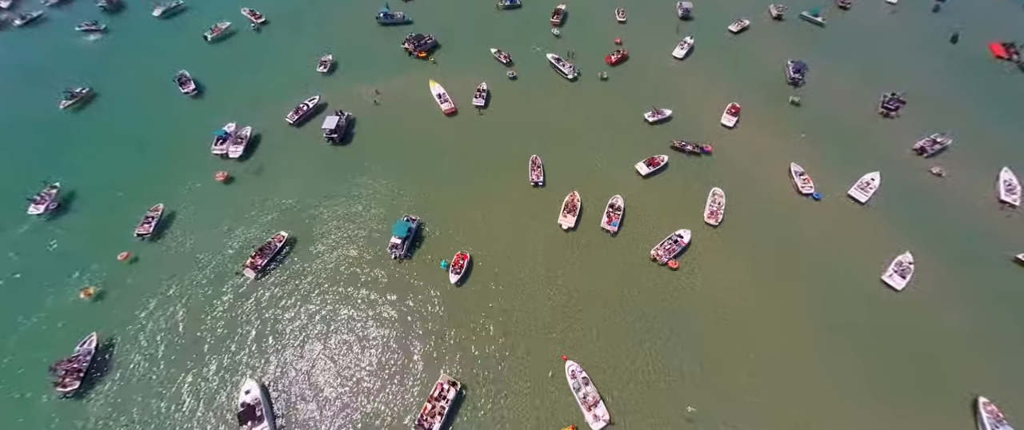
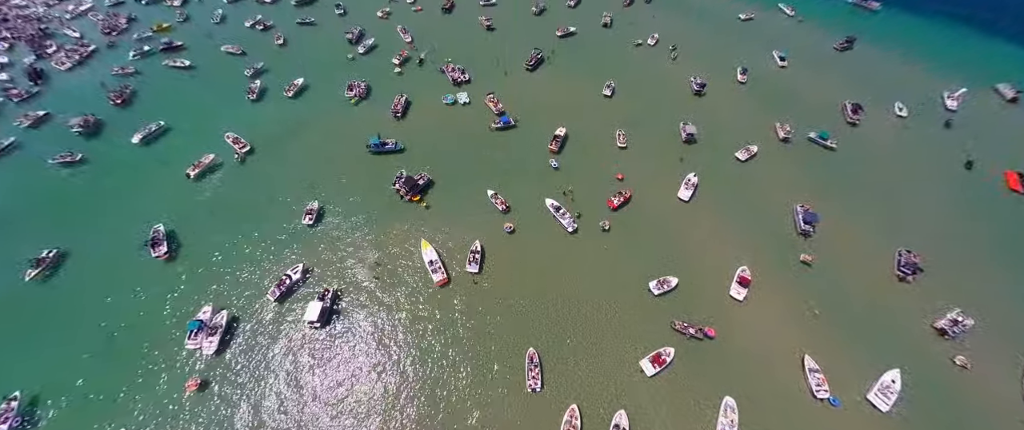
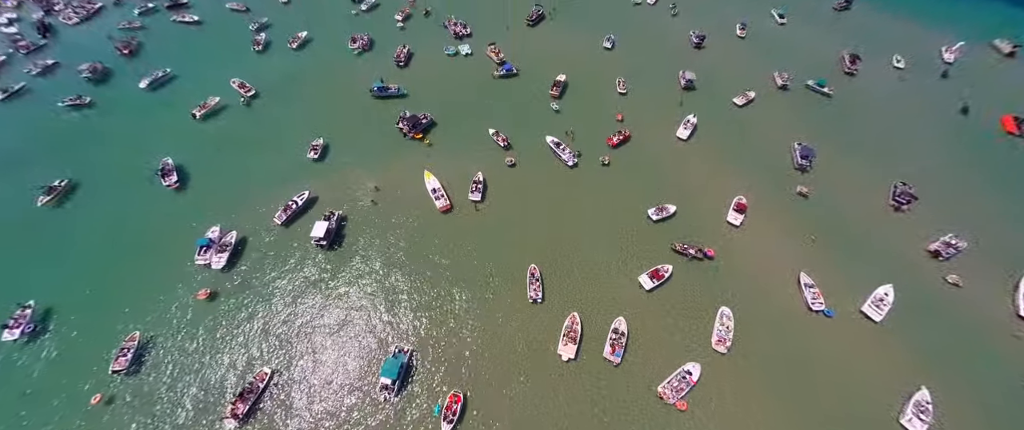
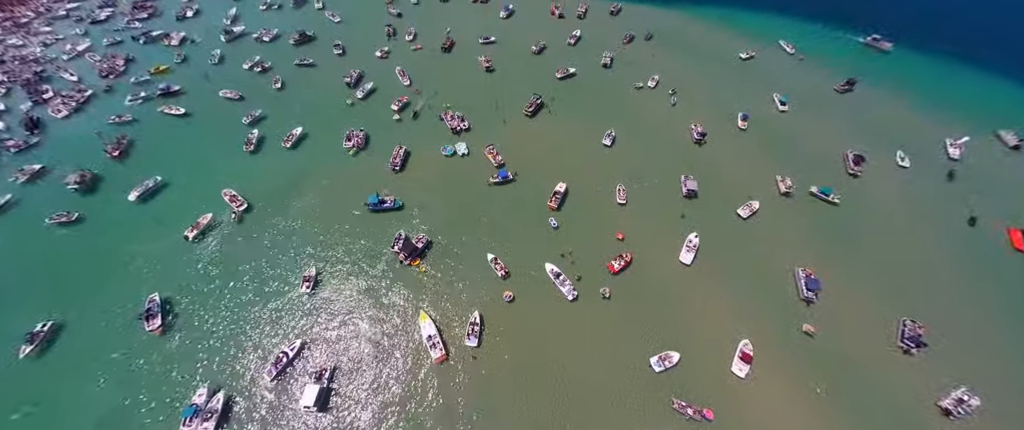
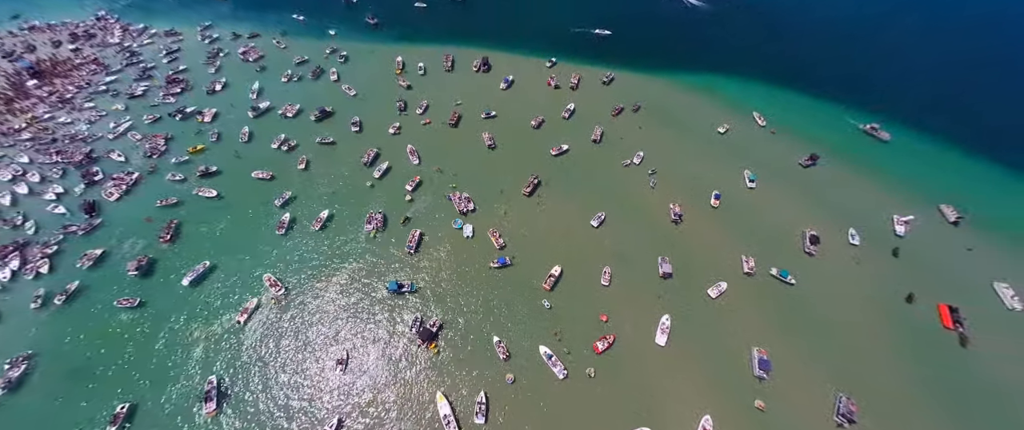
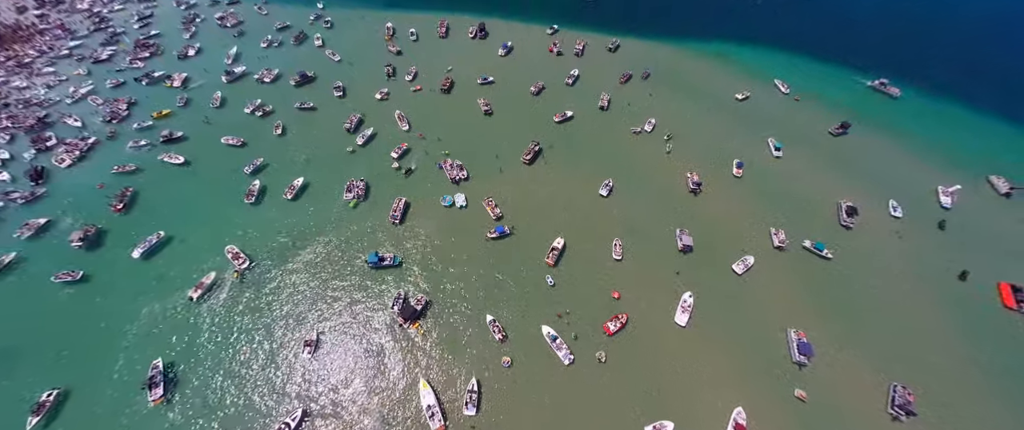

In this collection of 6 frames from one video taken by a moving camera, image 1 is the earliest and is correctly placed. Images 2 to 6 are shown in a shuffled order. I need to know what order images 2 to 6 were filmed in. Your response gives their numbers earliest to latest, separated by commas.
3, 2, 4, 6, 5
